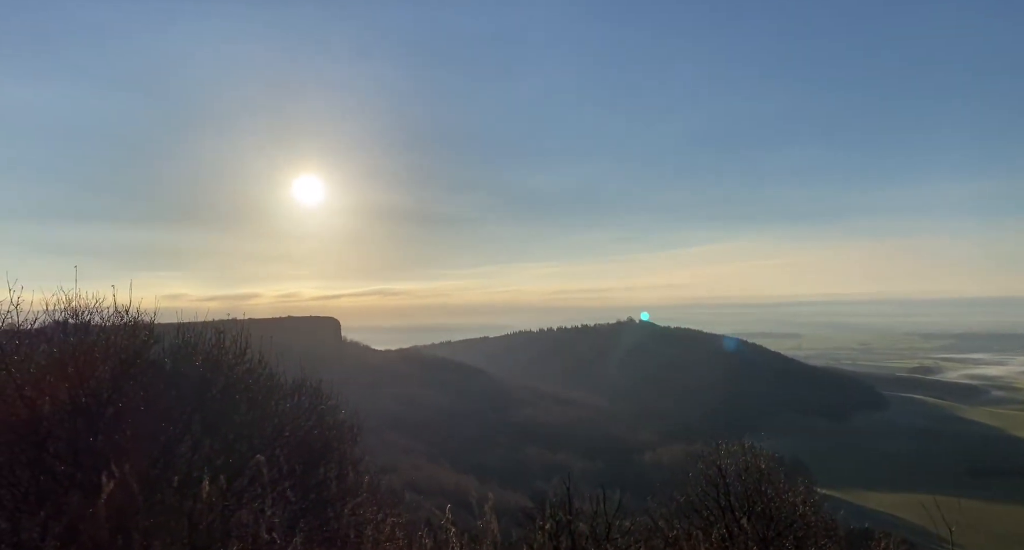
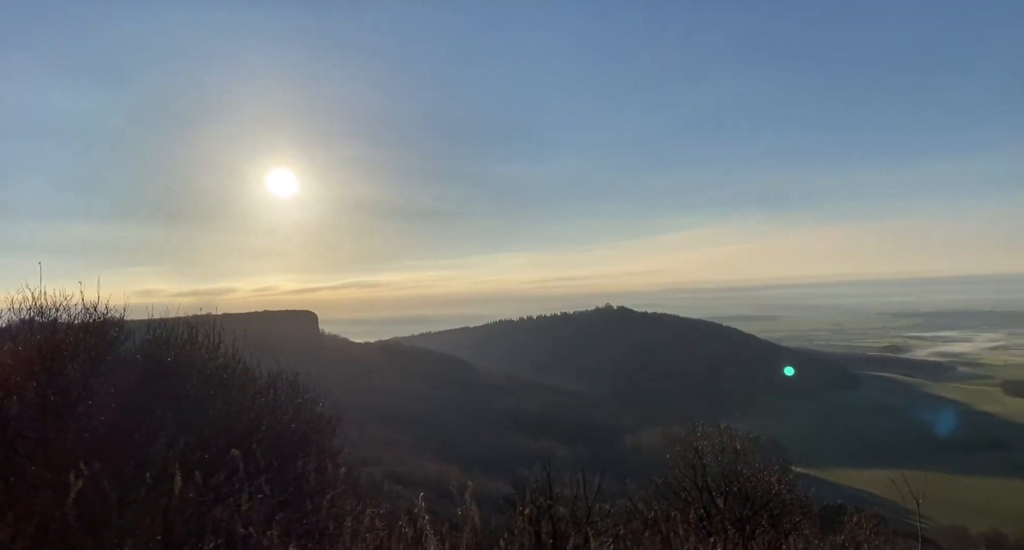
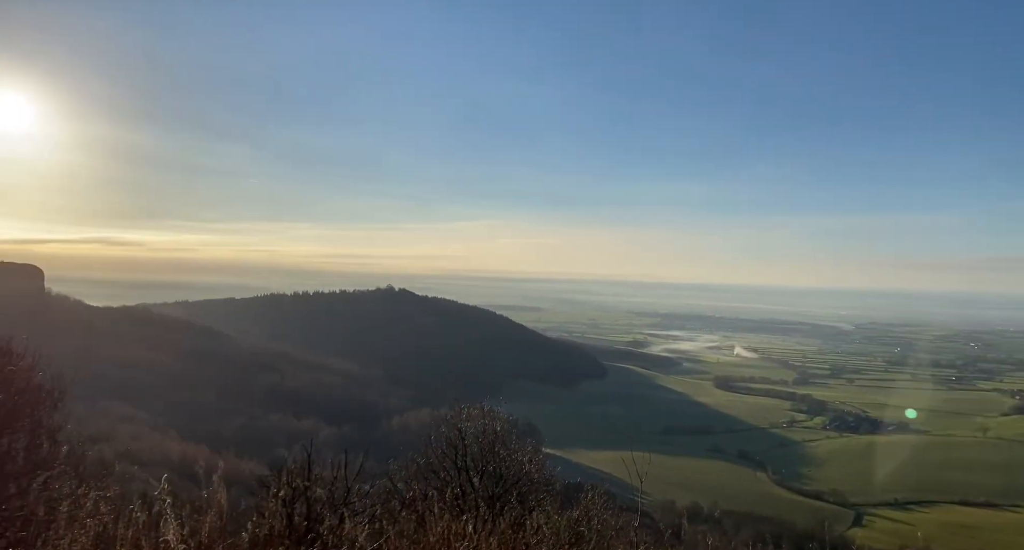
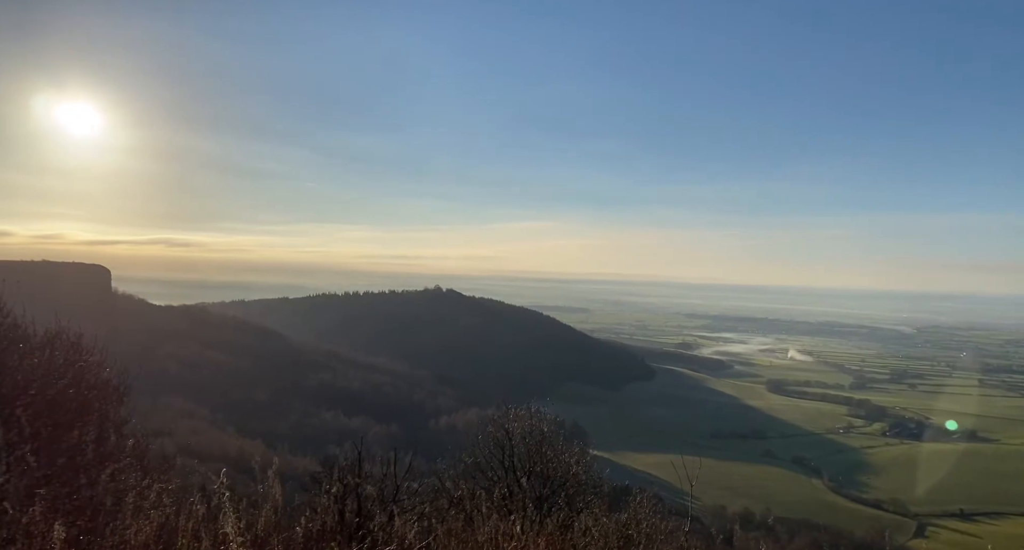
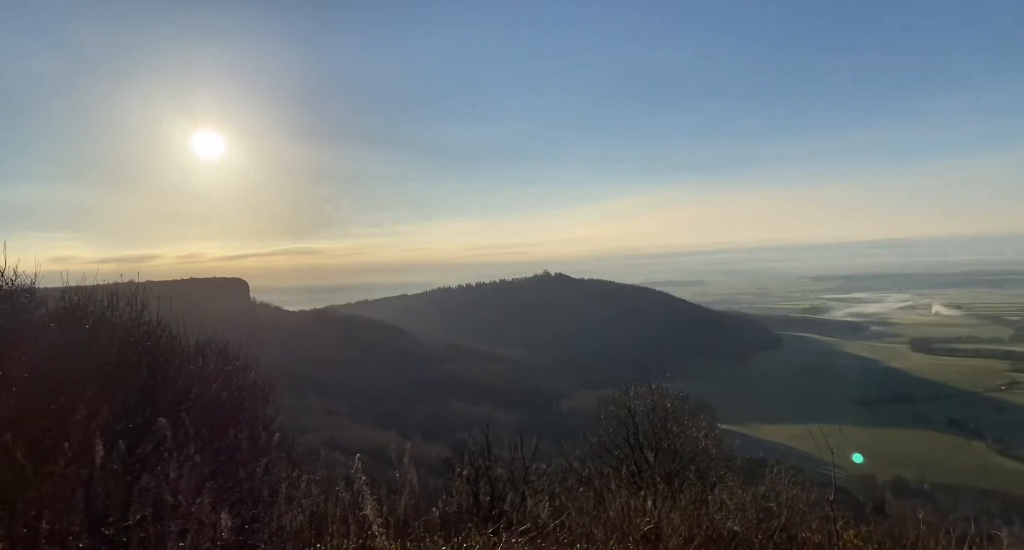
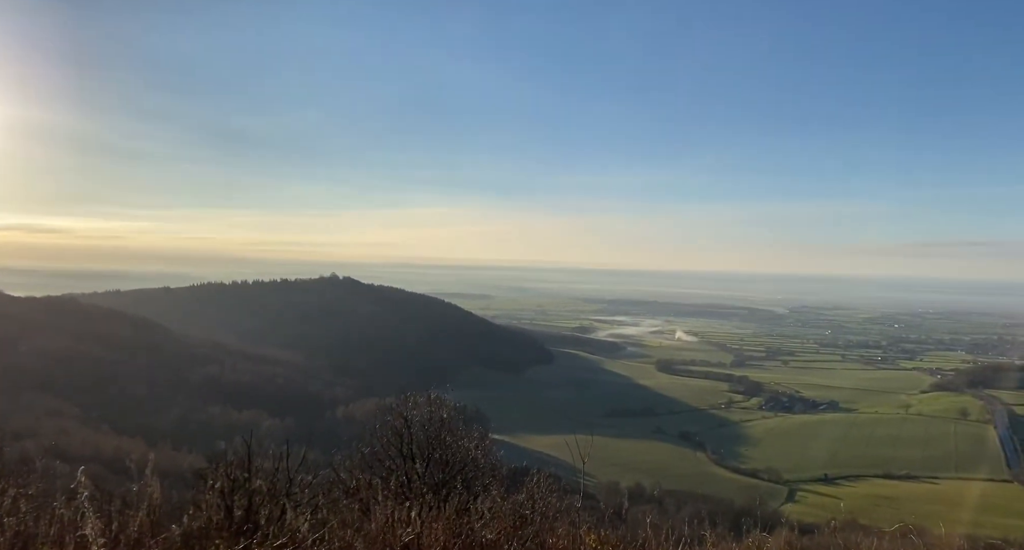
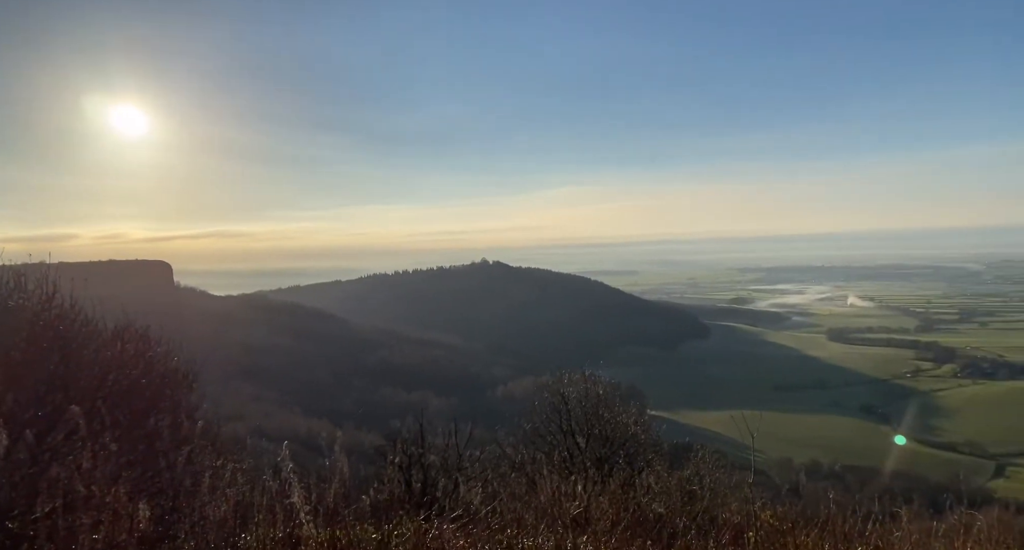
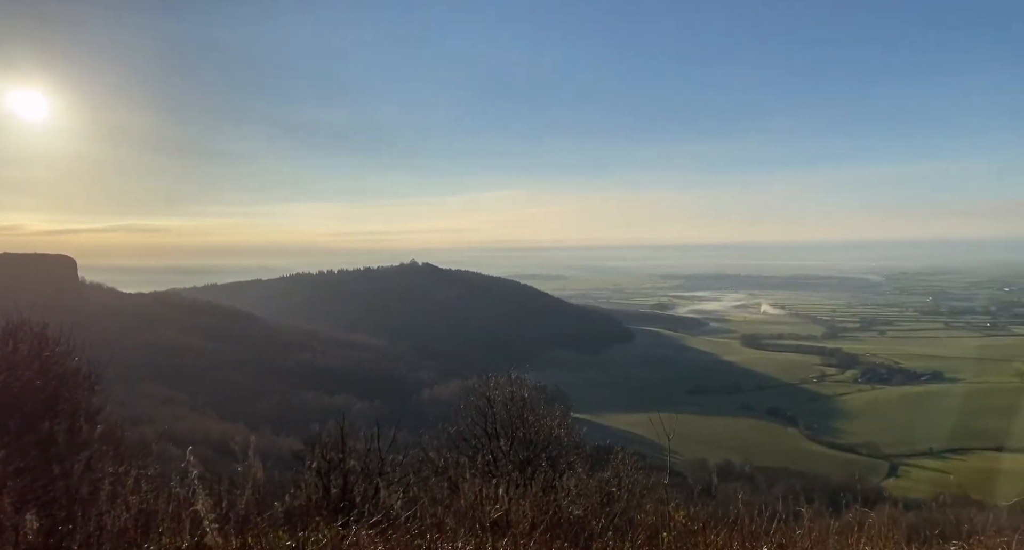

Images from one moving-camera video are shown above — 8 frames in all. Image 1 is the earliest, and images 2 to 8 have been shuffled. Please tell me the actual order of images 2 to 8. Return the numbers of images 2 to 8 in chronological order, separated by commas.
2, 5, 7, 8, 6, 3, 4
